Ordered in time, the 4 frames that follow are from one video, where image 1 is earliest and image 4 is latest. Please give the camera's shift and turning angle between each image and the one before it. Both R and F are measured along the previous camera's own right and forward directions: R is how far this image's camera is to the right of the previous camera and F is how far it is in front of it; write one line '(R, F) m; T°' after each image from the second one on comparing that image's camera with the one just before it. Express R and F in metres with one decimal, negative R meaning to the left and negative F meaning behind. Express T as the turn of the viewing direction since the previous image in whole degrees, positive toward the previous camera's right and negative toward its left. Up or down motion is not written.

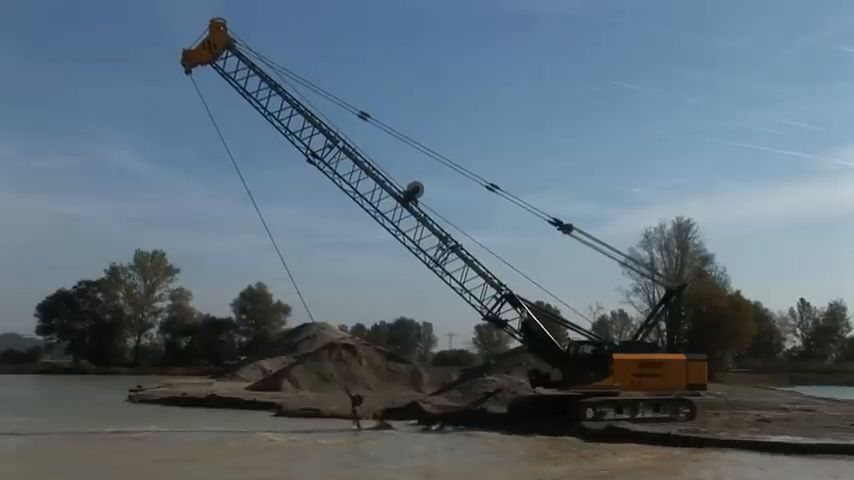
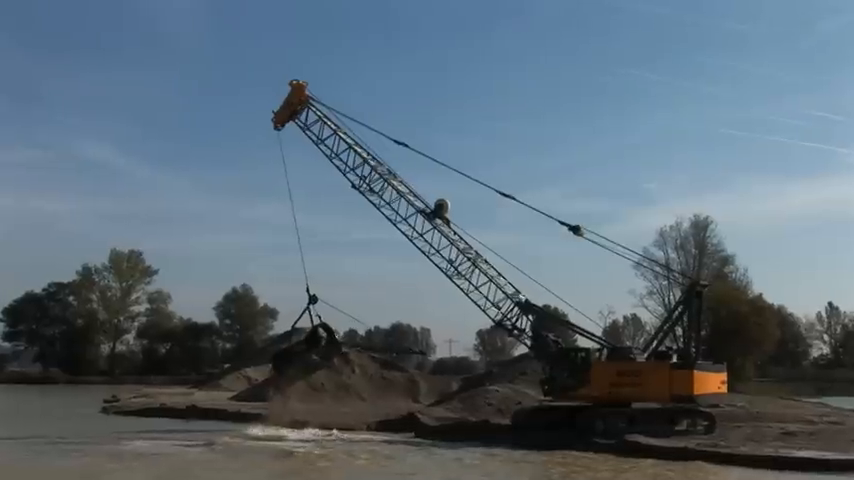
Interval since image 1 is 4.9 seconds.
(+0.2, +2.5) m; 0°
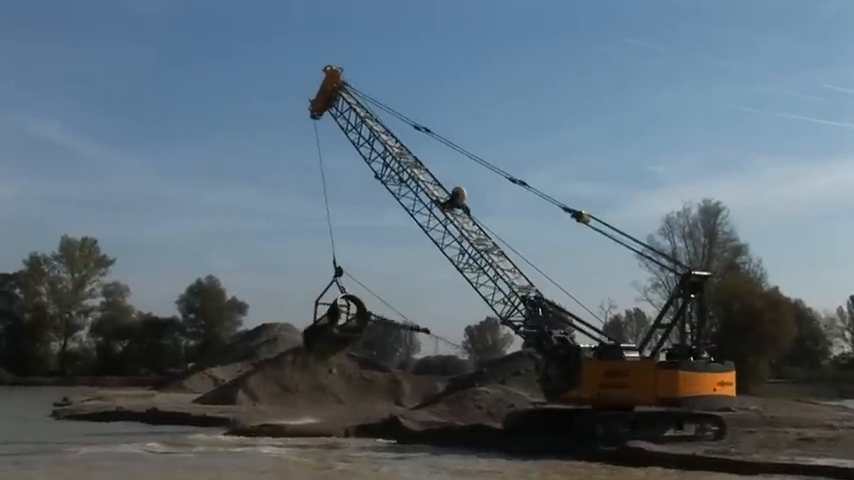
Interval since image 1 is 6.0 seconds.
(+0.4, +2.9) m; 0°
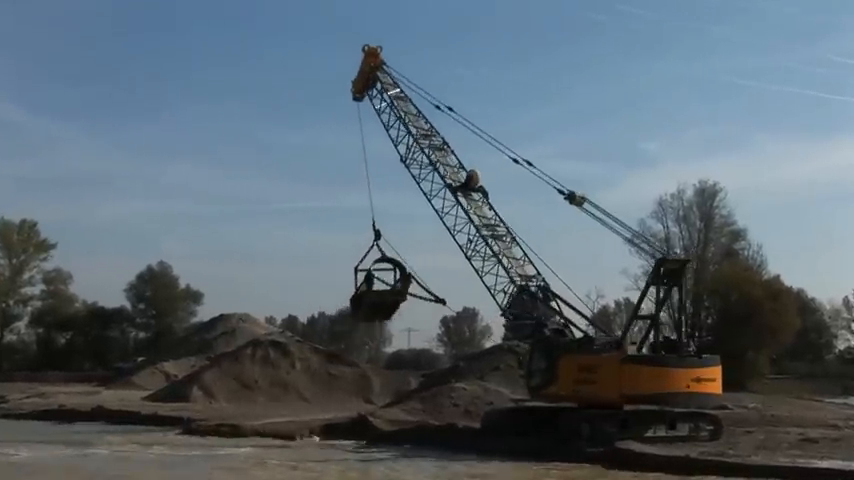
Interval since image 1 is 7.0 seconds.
(+0.6, +2.4) m; +1°
